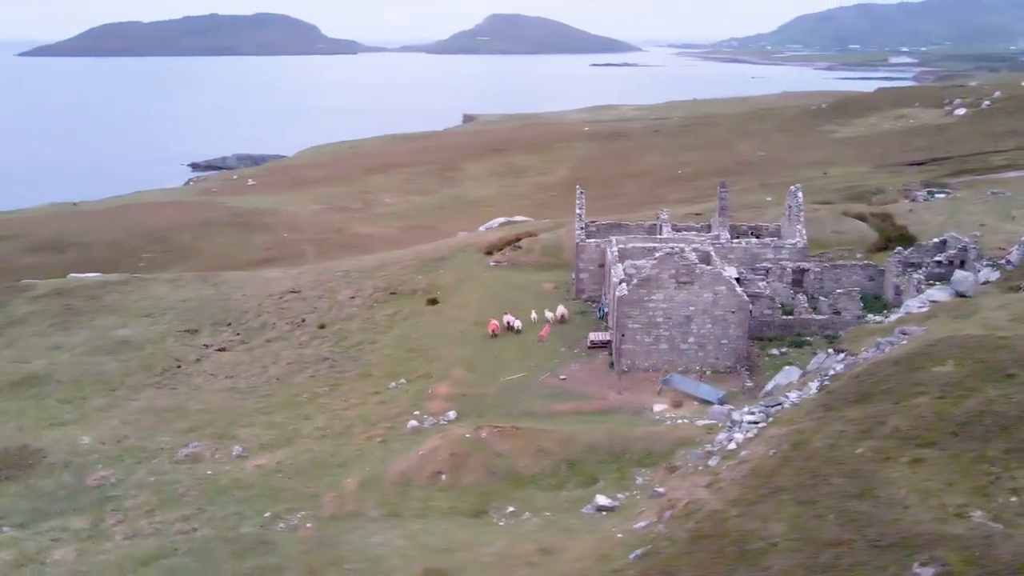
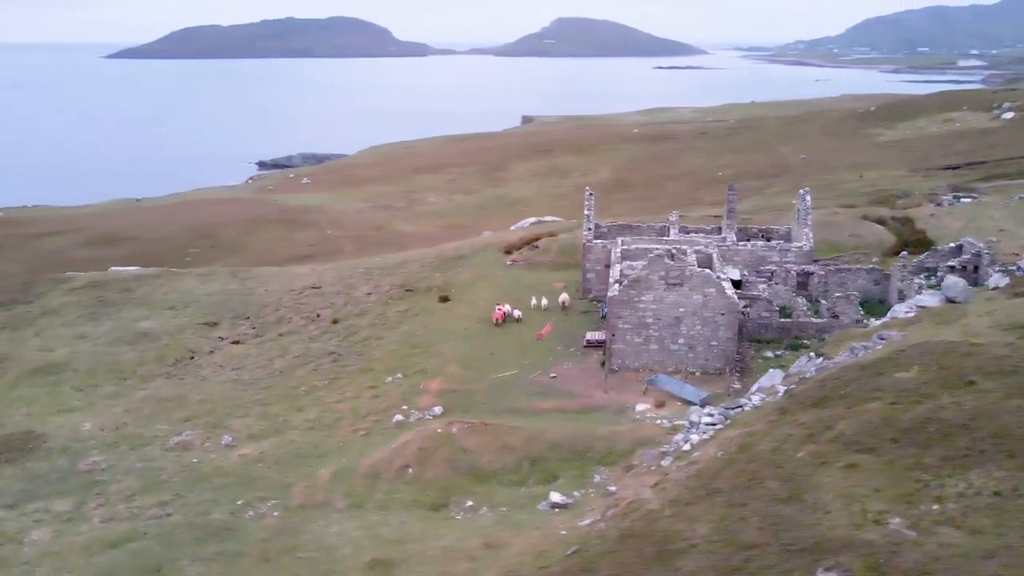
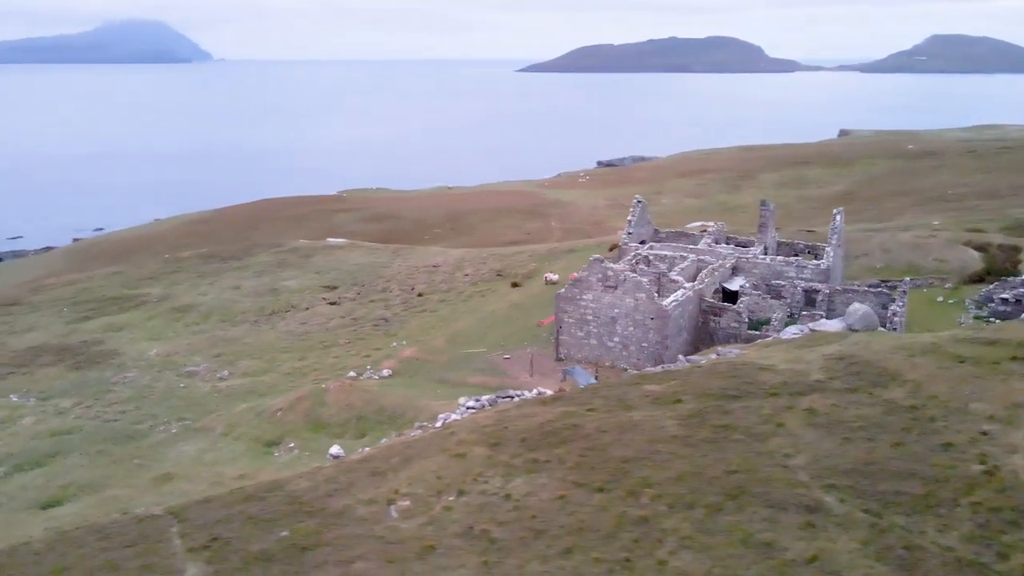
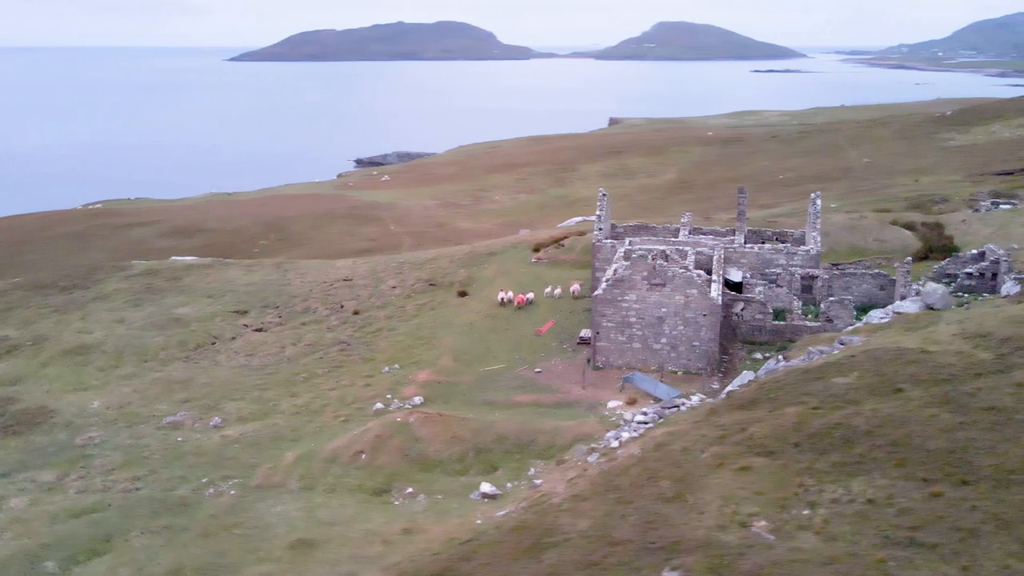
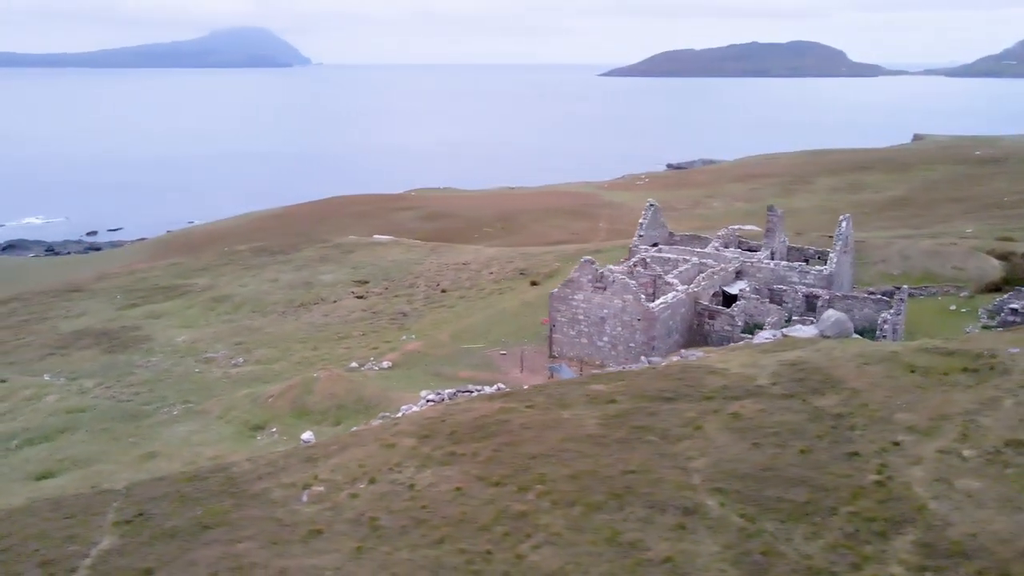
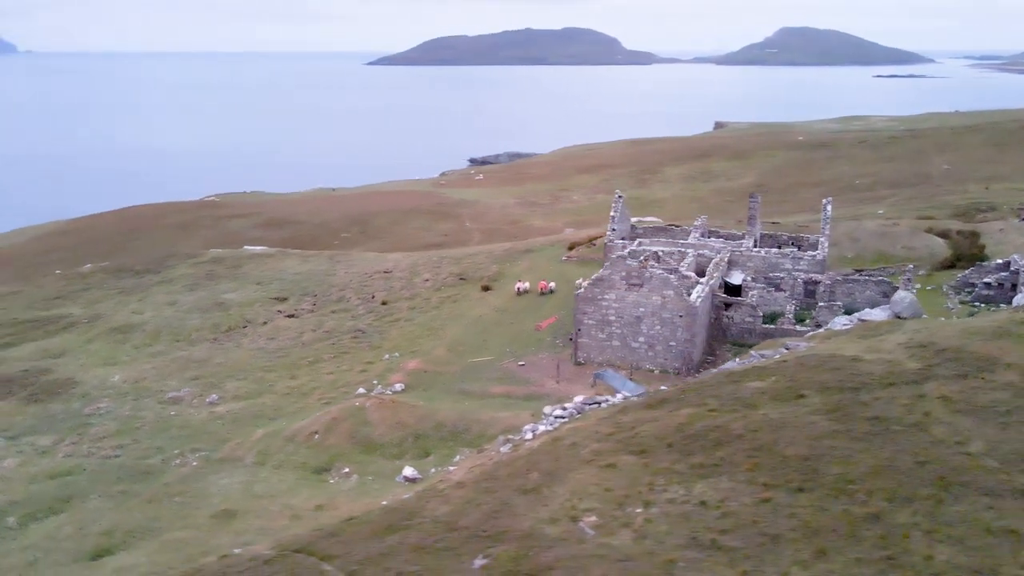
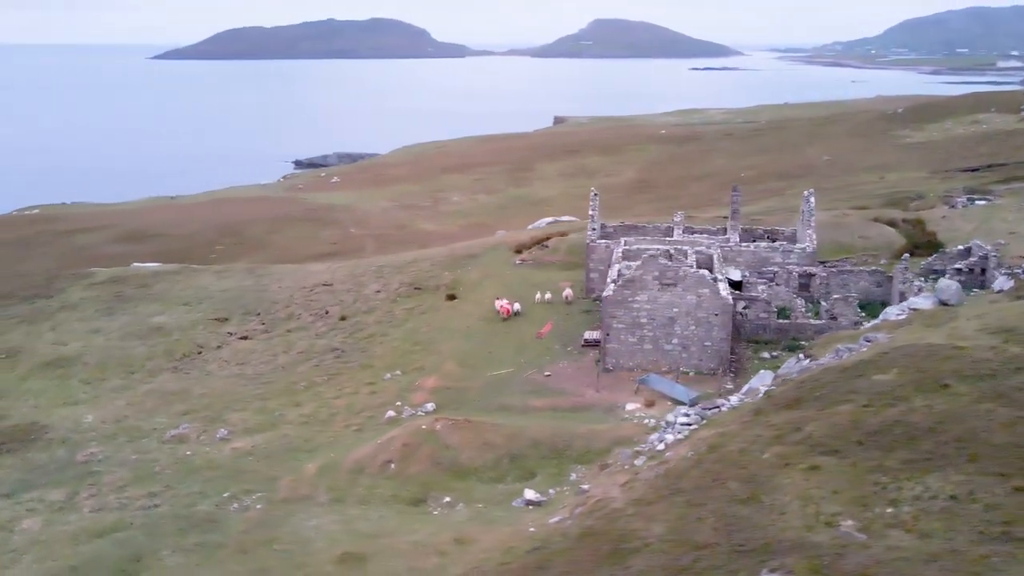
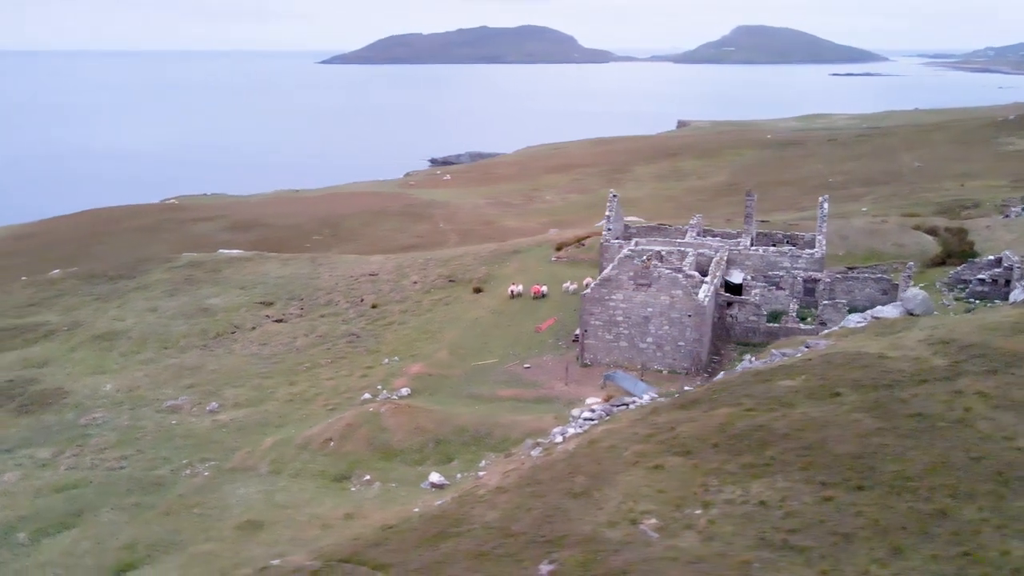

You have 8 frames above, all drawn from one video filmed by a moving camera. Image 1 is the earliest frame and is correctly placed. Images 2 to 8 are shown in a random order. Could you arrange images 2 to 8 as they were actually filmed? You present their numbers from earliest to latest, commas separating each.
2, 7, 4, 8, 6, 3, 5
